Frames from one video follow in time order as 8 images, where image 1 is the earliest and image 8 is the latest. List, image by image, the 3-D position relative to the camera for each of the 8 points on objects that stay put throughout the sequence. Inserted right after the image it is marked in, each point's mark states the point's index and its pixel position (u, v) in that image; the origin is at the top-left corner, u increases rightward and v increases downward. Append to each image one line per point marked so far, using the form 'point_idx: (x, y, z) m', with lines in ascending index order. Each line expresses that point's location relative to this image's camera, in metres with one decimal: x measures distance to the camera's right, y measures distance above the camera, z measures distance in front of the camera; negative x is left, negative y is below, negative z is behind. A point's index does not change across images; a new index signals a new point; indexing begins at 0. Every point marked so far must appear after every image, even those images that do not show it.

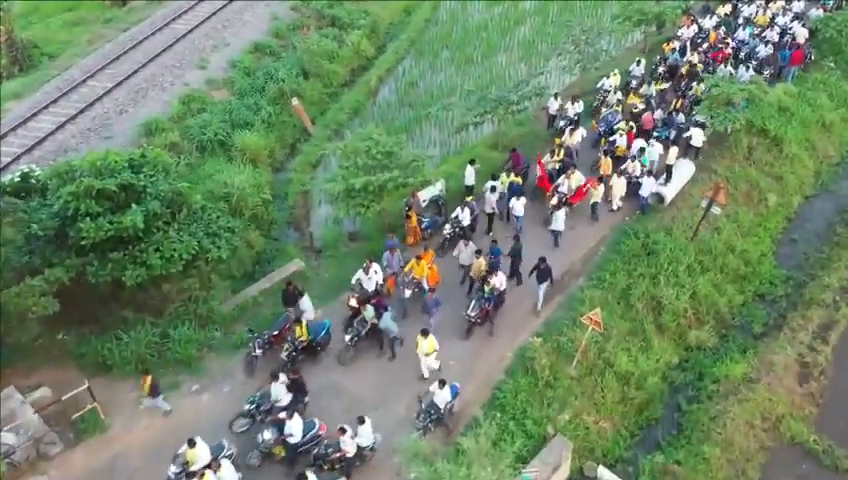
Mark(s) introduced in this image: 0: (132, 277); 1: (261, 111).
0: (-6.1, -0.8, +12.4) m
1: (-5.5, +4.4, +19.8) m
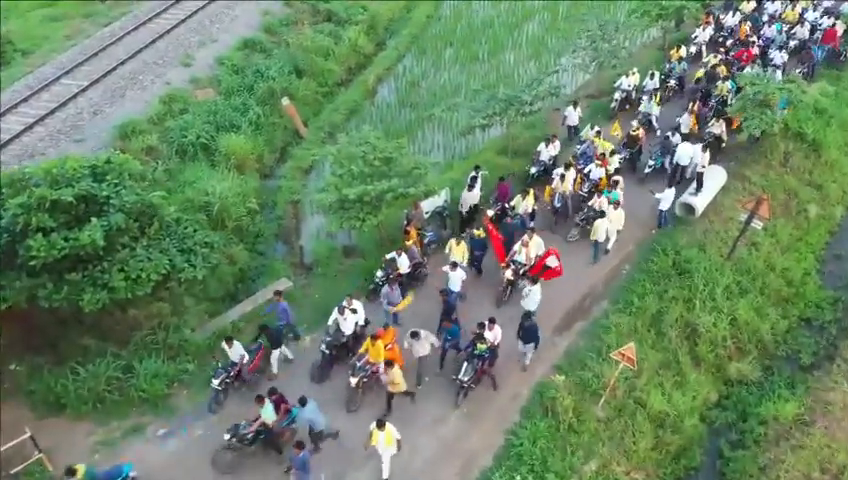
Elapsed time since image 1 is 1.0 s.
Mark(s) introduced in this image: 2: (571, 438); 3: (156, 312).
0: (-6.1, -1.1, +10.7) m
1: (-5.4, +4.0, +18.2) m
2: (+2.5, -3.4, +10.1) m
3: (-5.2, -1.4, +11.5) m
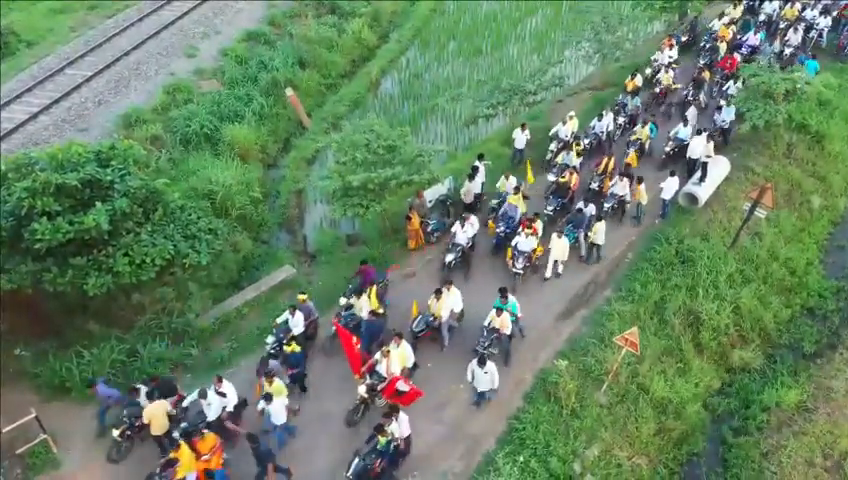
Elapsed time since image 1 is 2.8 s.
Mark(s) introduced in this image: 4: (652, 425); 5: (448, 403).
0: (-6.0, -0.8, +10.8) m
1: (-5.3, +4.3, +18.2) m
2: (+2.6, -3.1, +10.1) m
3: (-5.2, -1.1, +11.6) m
4: (+4.1, -3.3, +10.5) m
5: (+0.4, -2.9, +10.5) m
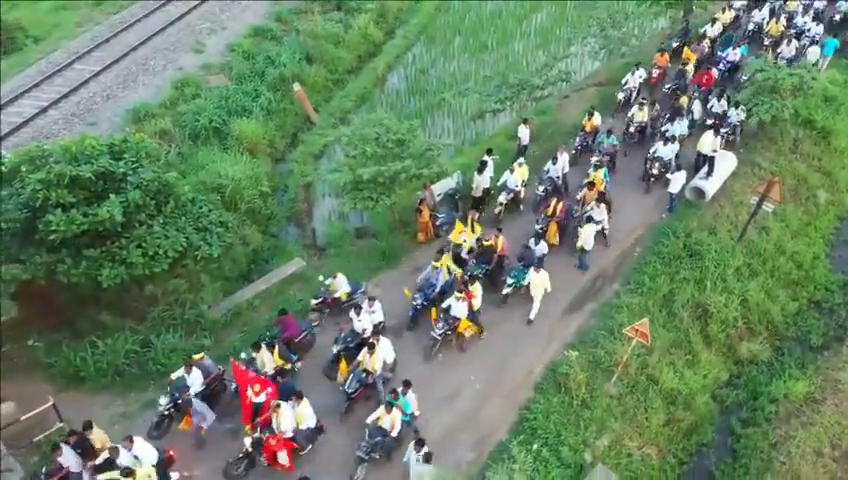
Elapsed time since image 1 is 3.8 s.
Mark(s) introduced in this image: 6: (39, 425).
0: (-5.8, -0.7, +10.9) m
1: (-5.1, +4.5, +18.3) m
2: (+2.8, -3.0, +10.2) m
3: (-5.0, -1.0, +11.7) m
4: (+4.3, -3.1, +10.6) m
5: (+0.6, -2.8, +10.6) m
6: (-6.7, -3.2, +10.4) m
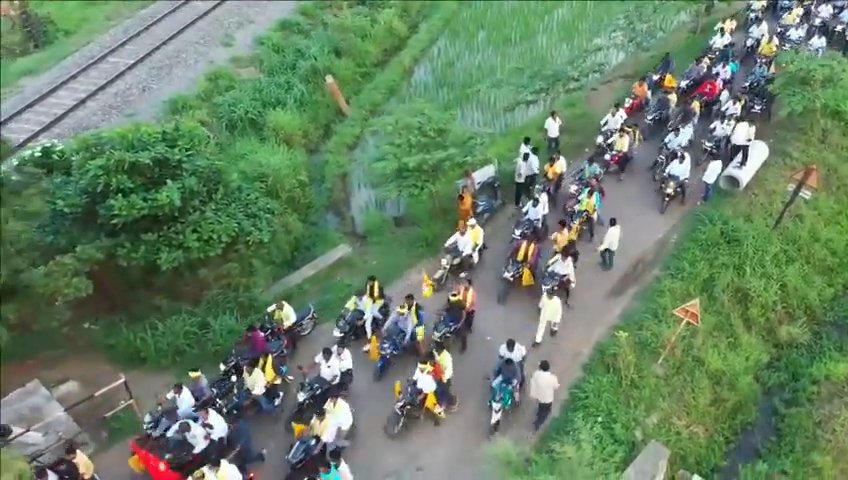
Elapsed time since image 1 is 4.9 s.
0: (-4.9, -0.4, +11.2) m
1: (-4.1, +4.8, +18.6) m
2: (+3.7, -2.7, +10.5) m
3: (-4.0, -0.7, +11.9) m
4: (+5.2, -2.9, +10.8) m
5: (+1.6, -2.5, +10.8) m
6: (-5.7, -2.9, +10.7) m
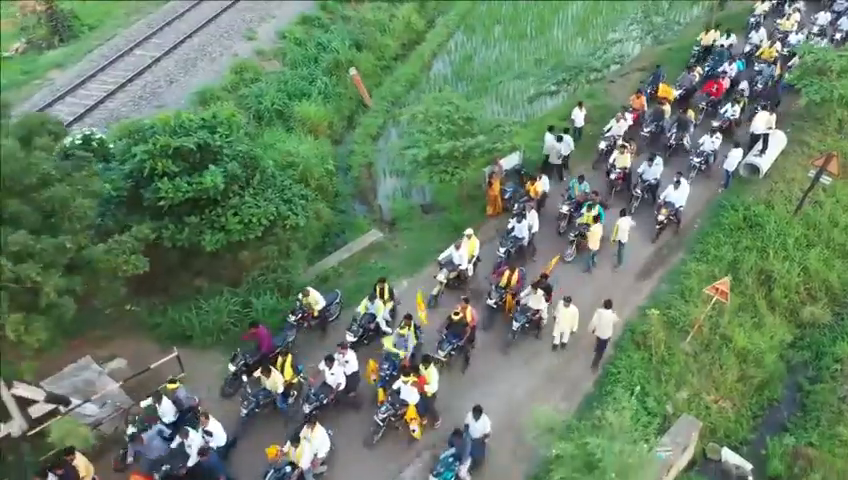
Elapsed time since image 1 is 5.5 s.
0: (-4.2, 0.0, +11.5) m
1: (-3.4, +5.1, +18.9) m
2: (+4.4, -2.4, +10.8) m
3: (-3.3, -0.3, +12.3) m
4: (+5.9, -2.5, +11.2) m
5: (+2.3, -2.1, +11.2) m
6: (-5.1, -2.6, +11.1) m
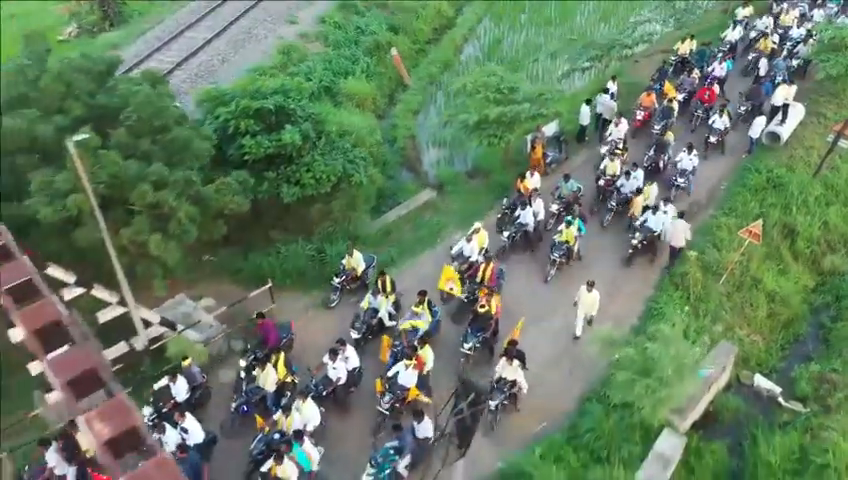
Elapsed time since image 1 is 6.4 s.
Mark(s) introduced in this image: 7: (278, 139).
0: (-2.9, +1.0, +12.7) m
1: (-2.2, +6.1, +20.2) m
2: (+5.6, -1.3, +12.0) m
3: (-2.1, +0.7, +13.5) m
4: (+7.2, -1.5, +12.4) m
5: (+3.5, -1.1, +12.4) m
6: (-3.8, -1.6, +12.3) m
7: (-3.1, +2.2, +12.6) m
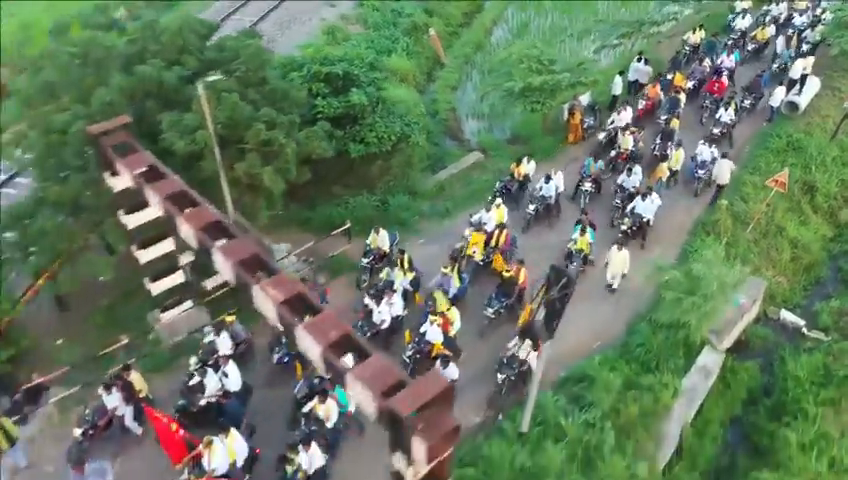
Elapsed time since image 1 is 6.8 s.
0: (-1.6, +2.2, +14.0) m
1: (-0.9, +7.3, +21.5) m
2: (+6.9, -0.2, +13.3) m
3: (-0.8, +1.9, +14.8) m
4: (+8.4, -0.4, +13.7) m
5: (+4.8, 0.0, +13.7) m
6: (-2.5, -0.4, +13.6) m
7: (-1.8, +3.3, +13.9) m
